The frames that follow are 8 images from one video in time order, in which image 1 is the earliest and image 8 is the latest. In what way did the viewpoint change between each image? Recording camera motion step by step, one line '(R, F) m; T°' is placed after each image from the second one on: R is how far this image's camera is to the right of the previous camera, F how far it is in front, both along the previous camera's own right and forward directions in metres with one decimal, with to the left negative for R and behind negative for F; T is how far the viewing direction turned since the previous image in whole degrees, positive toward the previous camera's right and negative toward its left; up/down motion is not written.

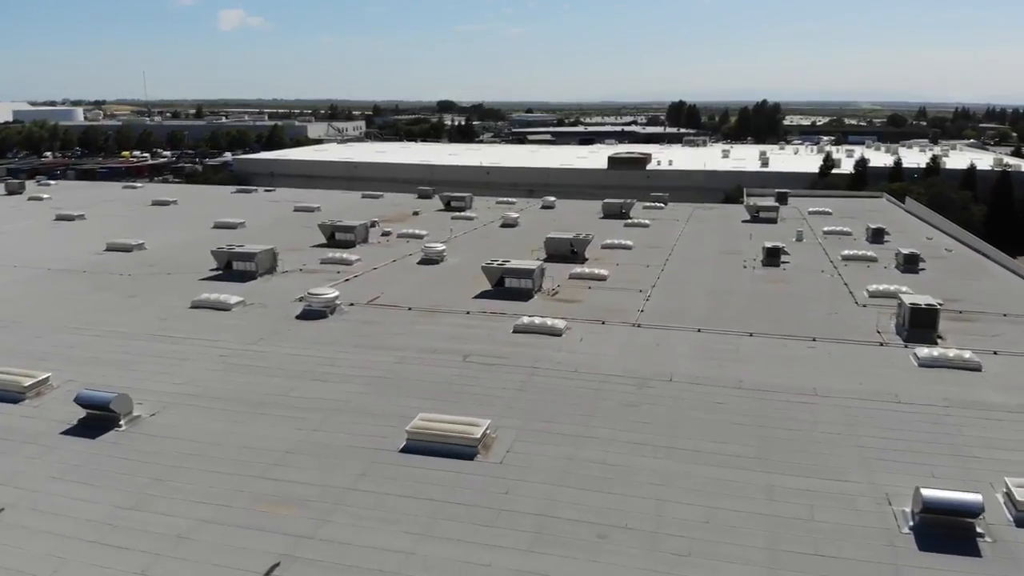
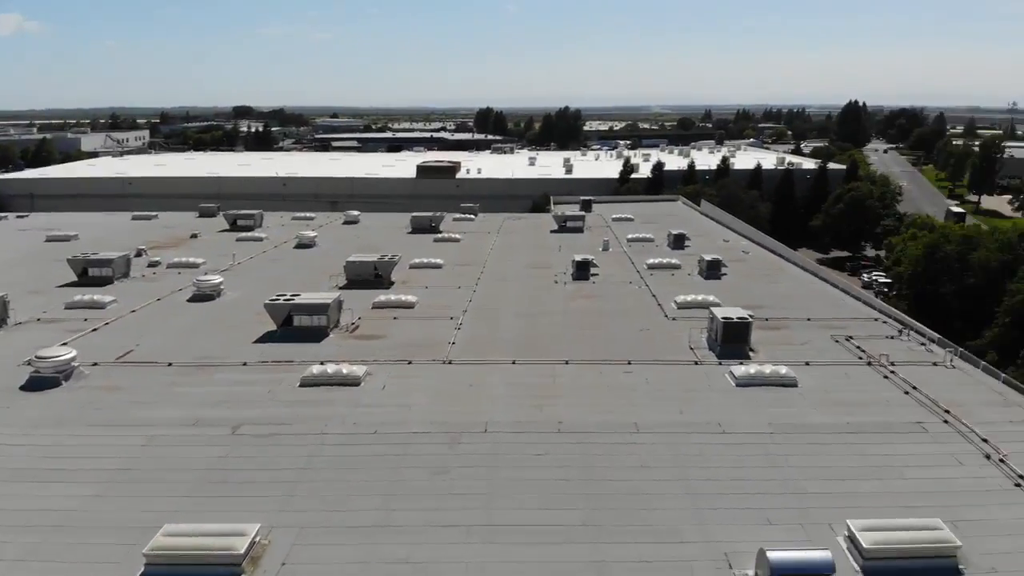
(+1.0, +3.1) m; +13°
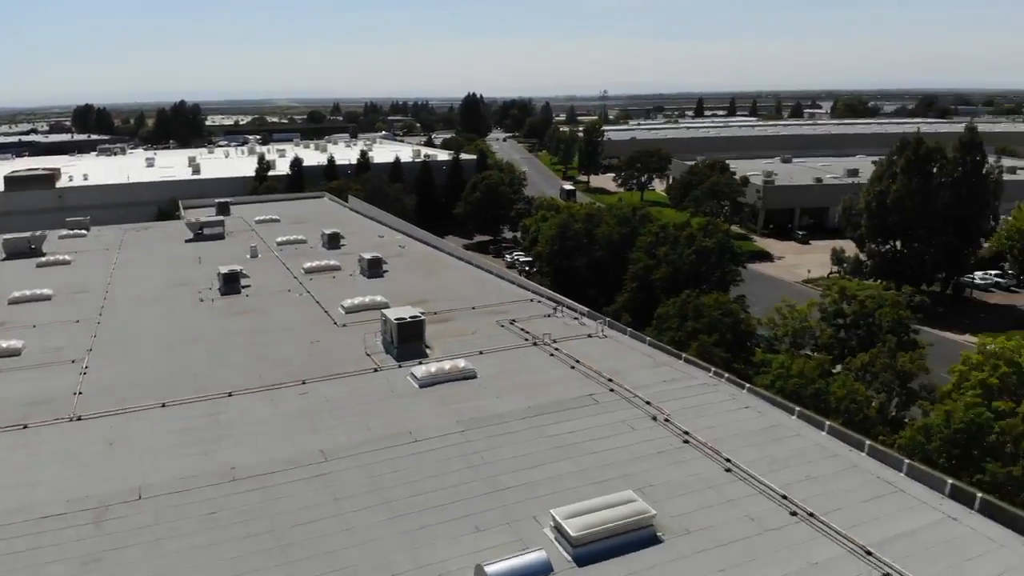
(-0.1, +1.7) m; +25°
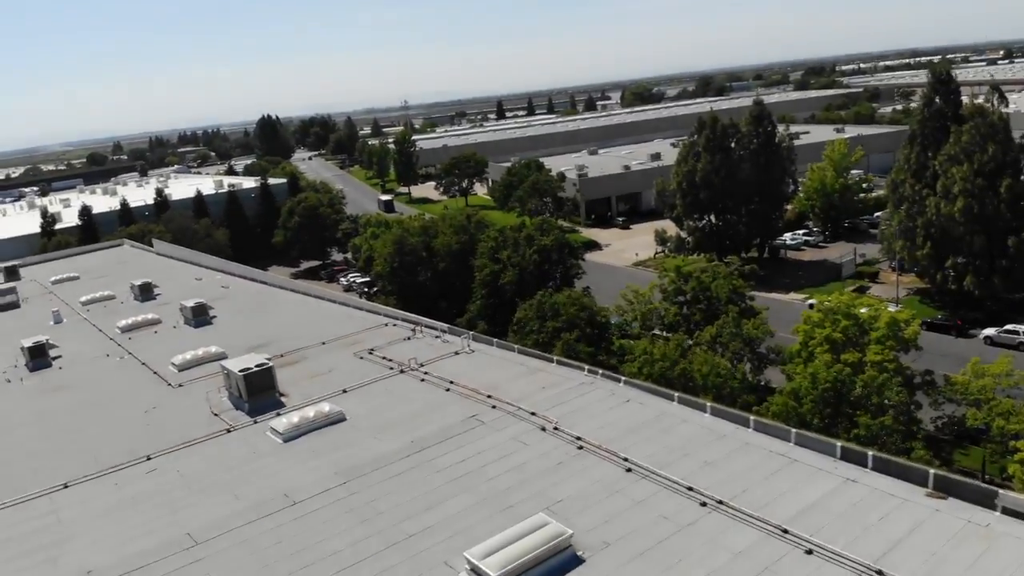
(-0.8, +1.2) m; +13°
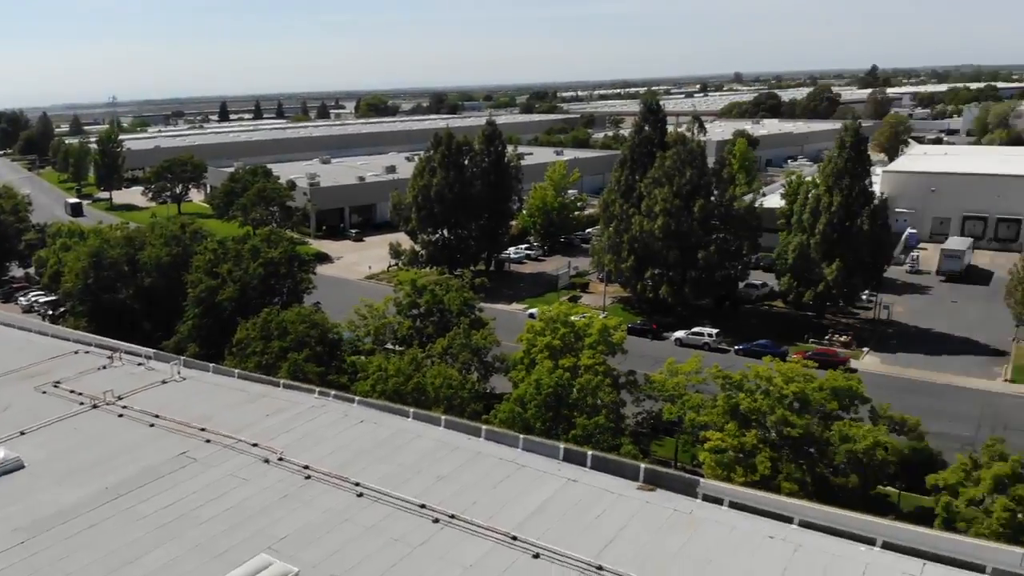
(+0.3, +0.5) m; +19°
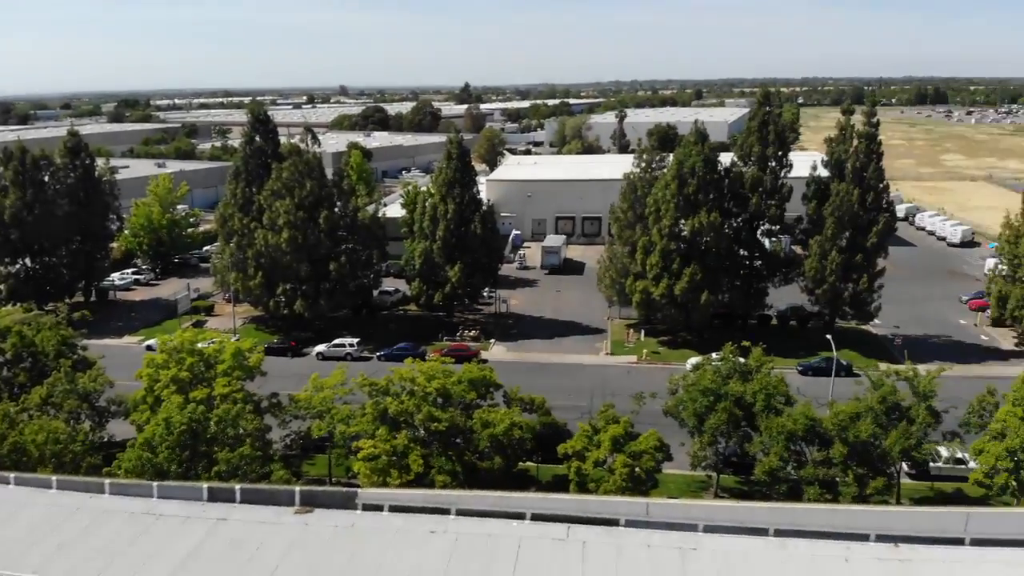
(-0.2, +0.3) m; +27°
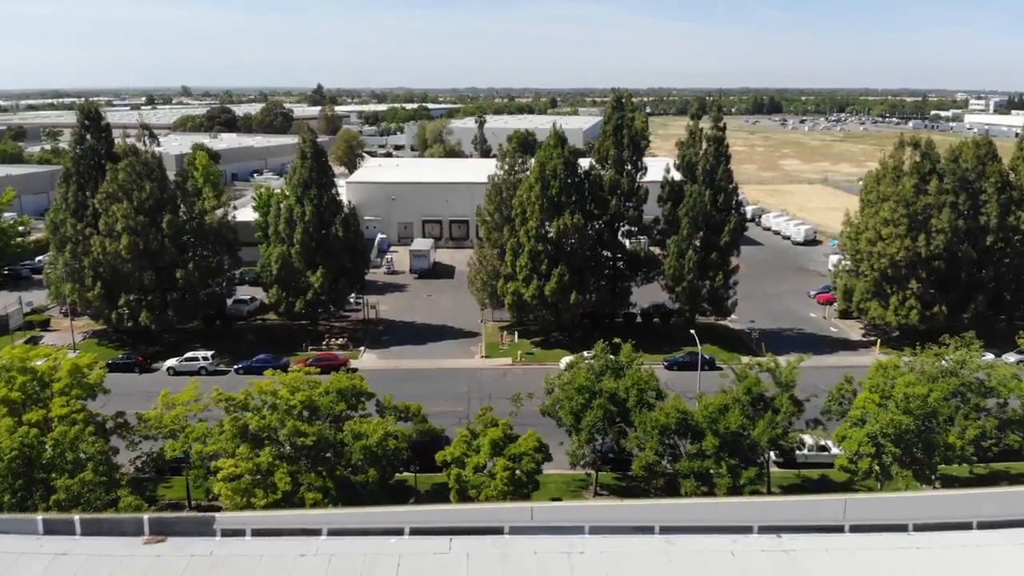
(-0.1, +0.5) m; +10°
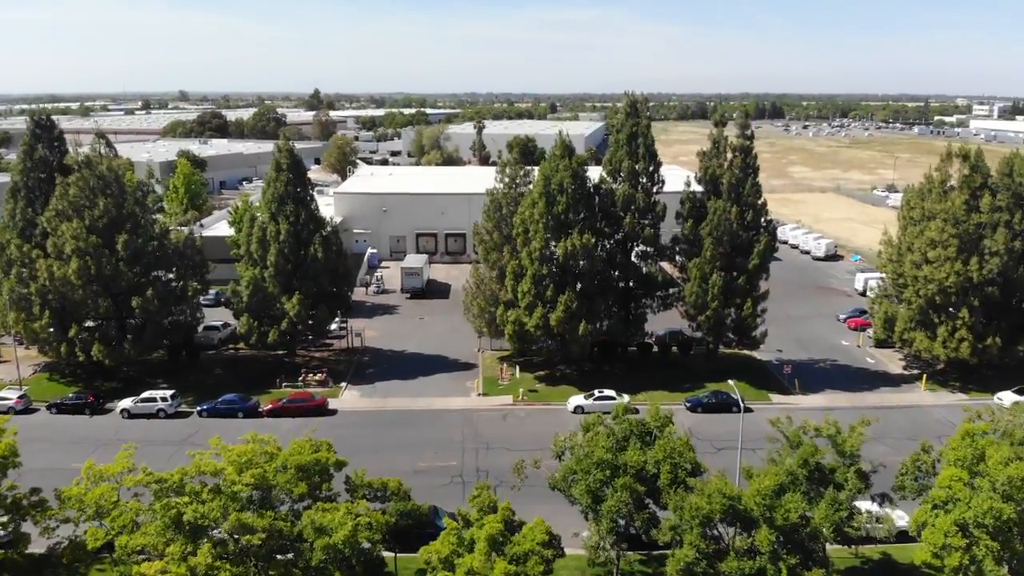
(-0.1, +3.4) m; 0°
